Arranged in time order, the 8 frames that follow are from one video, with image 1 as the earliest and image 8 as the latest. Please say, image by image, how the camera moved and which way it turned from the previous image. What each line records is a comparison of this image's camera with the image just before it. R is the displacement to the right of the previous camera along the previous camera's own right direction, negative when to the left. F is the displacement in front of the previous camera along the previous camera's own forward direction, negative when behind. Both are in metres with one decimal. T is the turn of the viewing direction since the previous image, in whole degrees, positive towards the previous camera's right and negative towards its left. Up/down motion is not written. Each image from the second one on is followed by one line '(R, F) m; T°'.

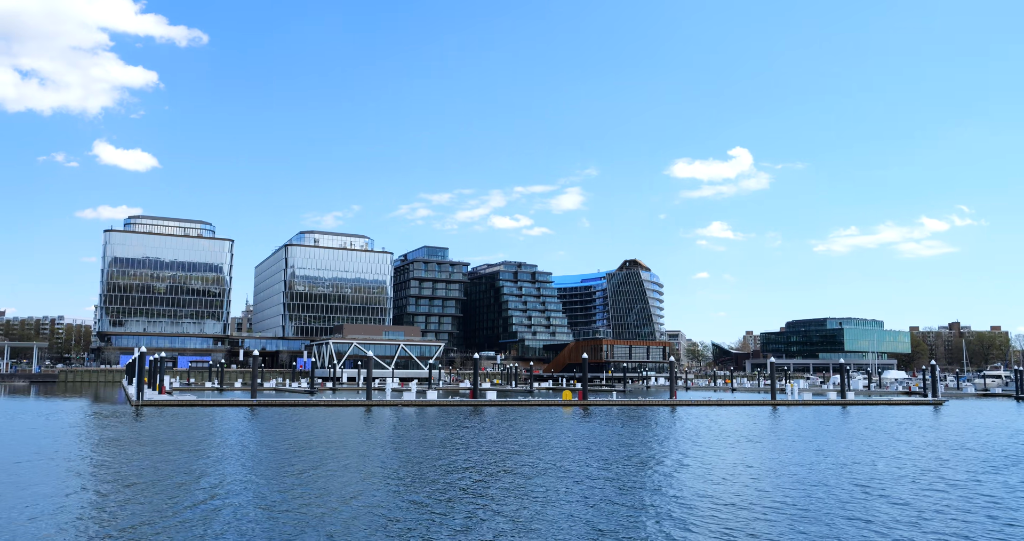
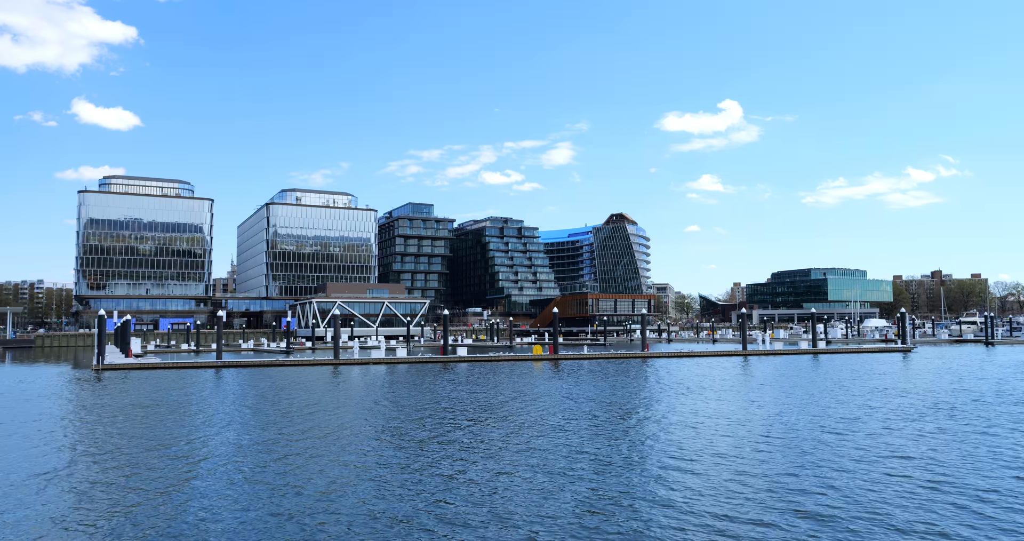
(+2.8, +1.4) m; +1°
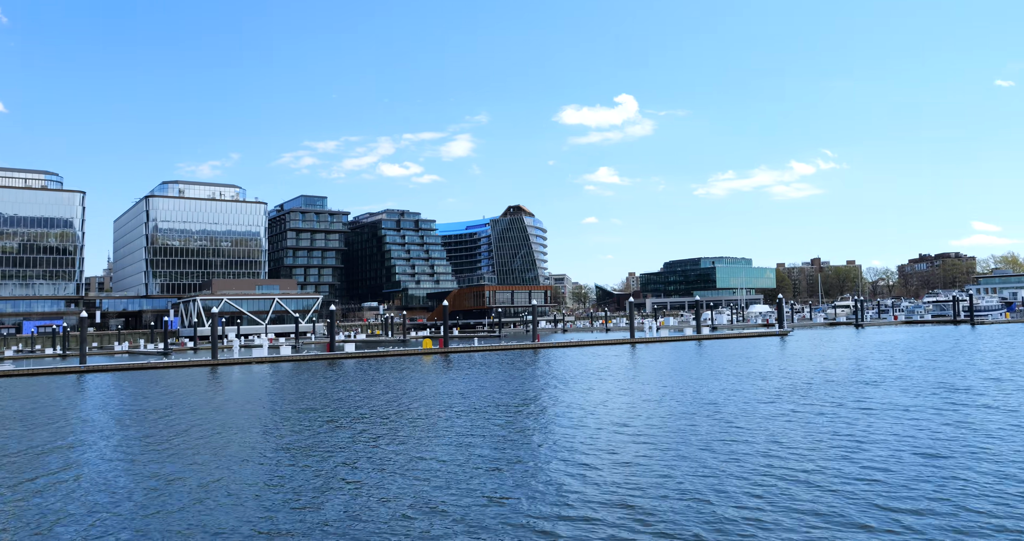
(+1.4, +1.1) m; +8°
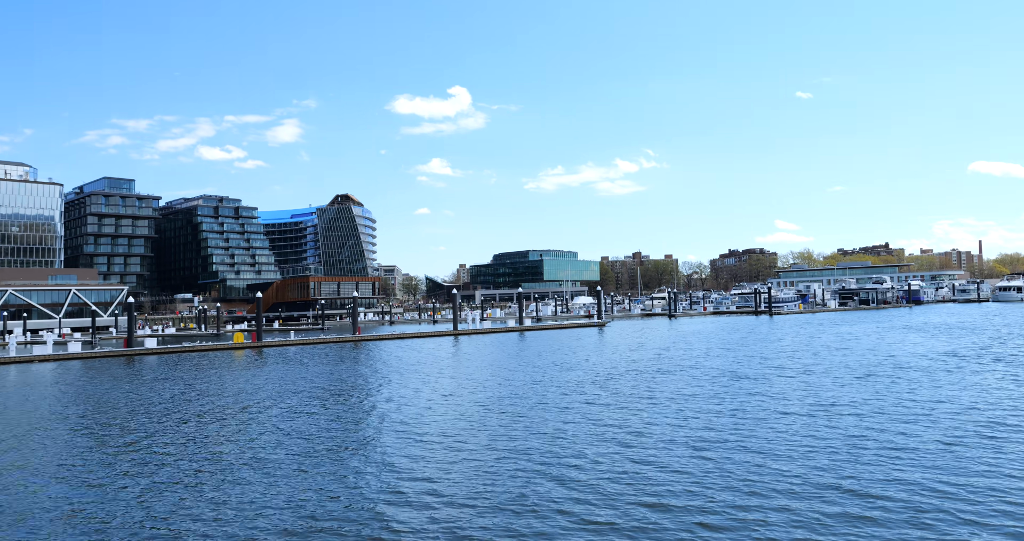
(+1.2, +1.0) m; +13°
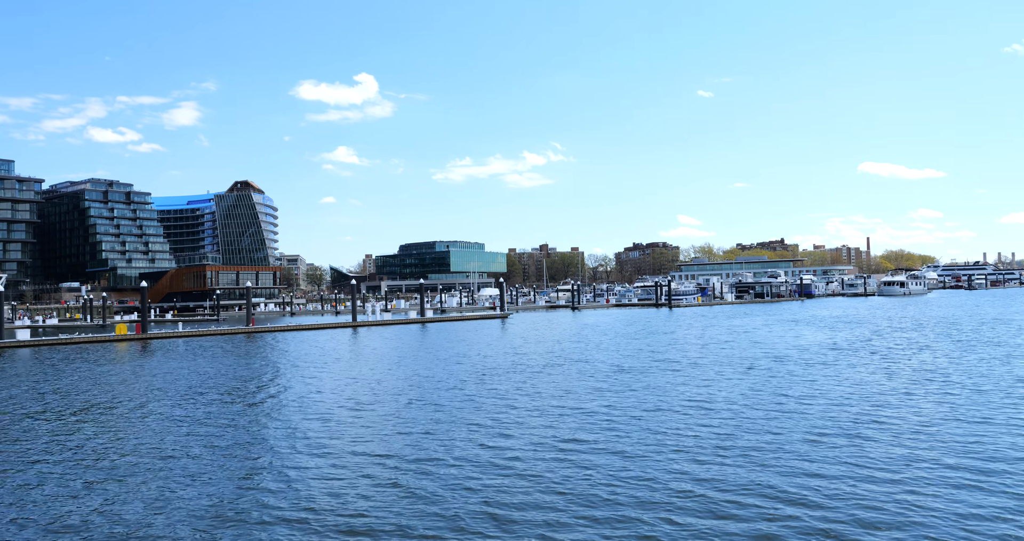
(+0.9, +1.0) m; +7°
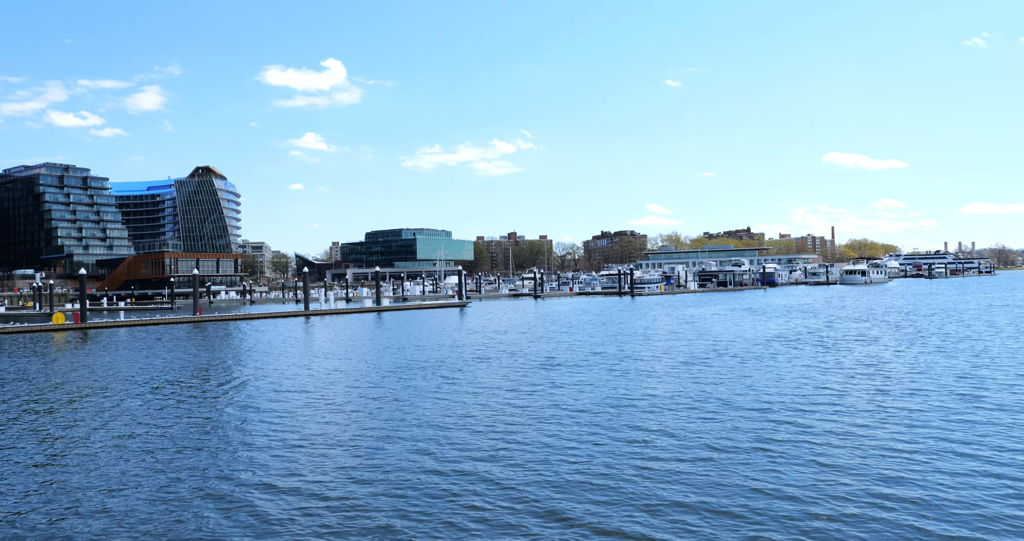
(+1.4, +1.5) m; +2°
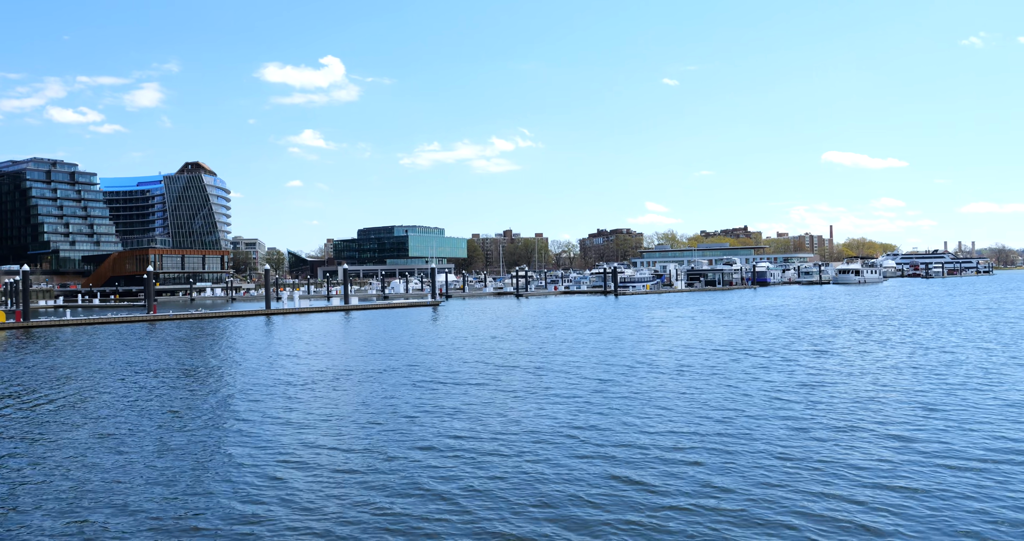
(+2.7, +3.2) m; 0°
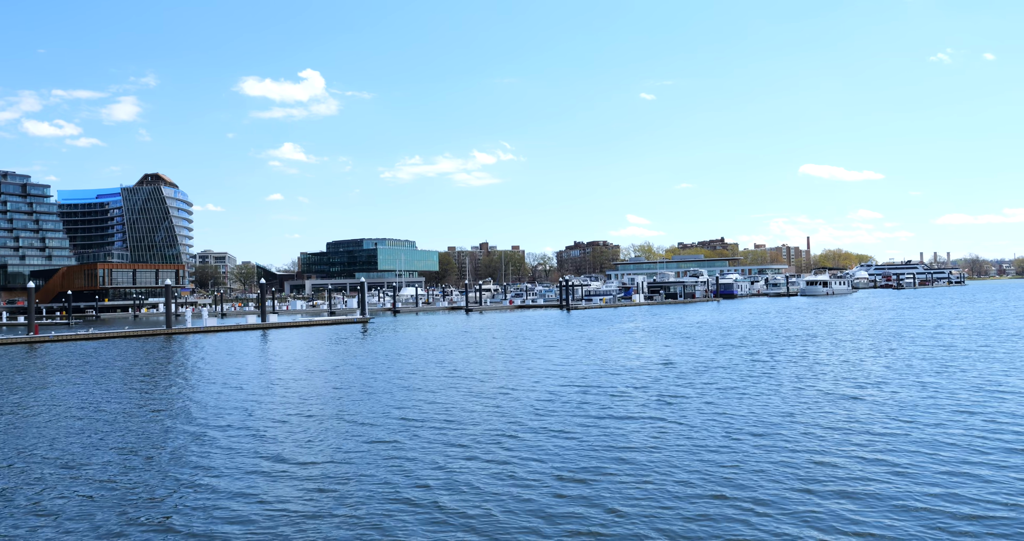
(+5.0, +5.9) m; +1°
